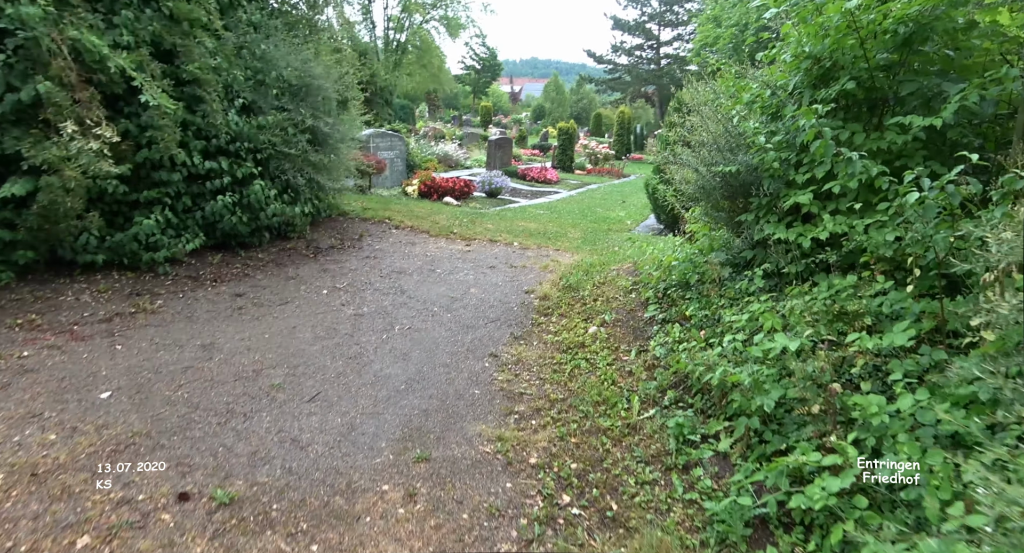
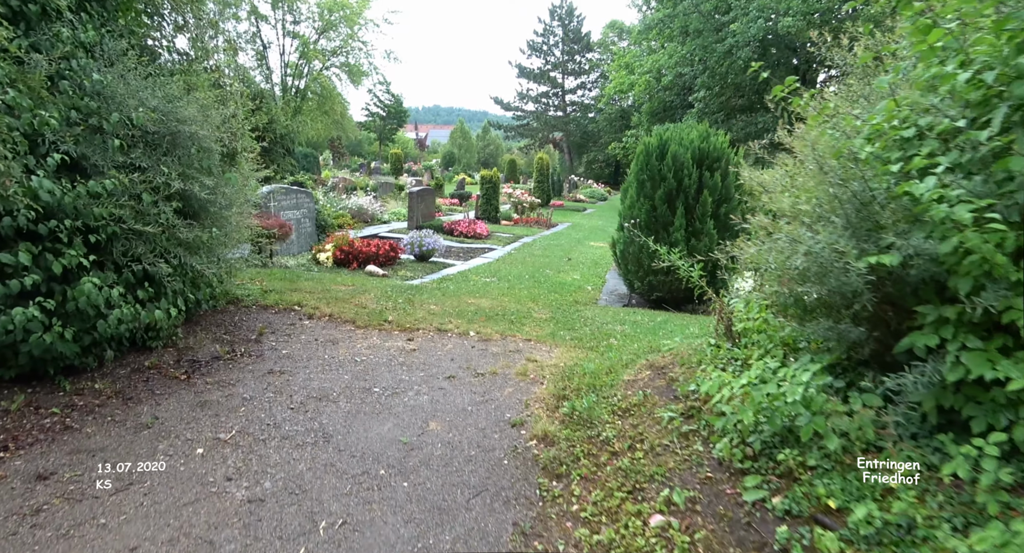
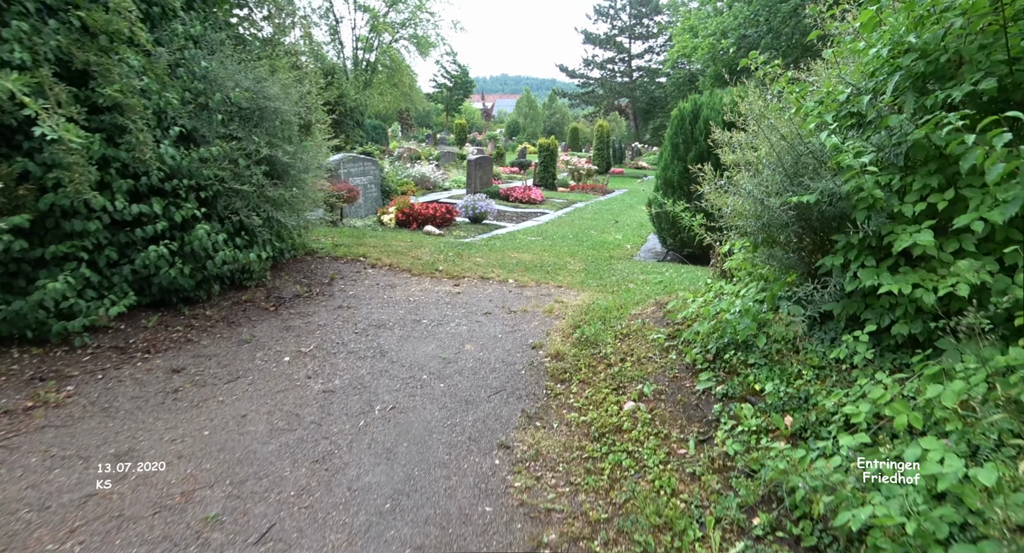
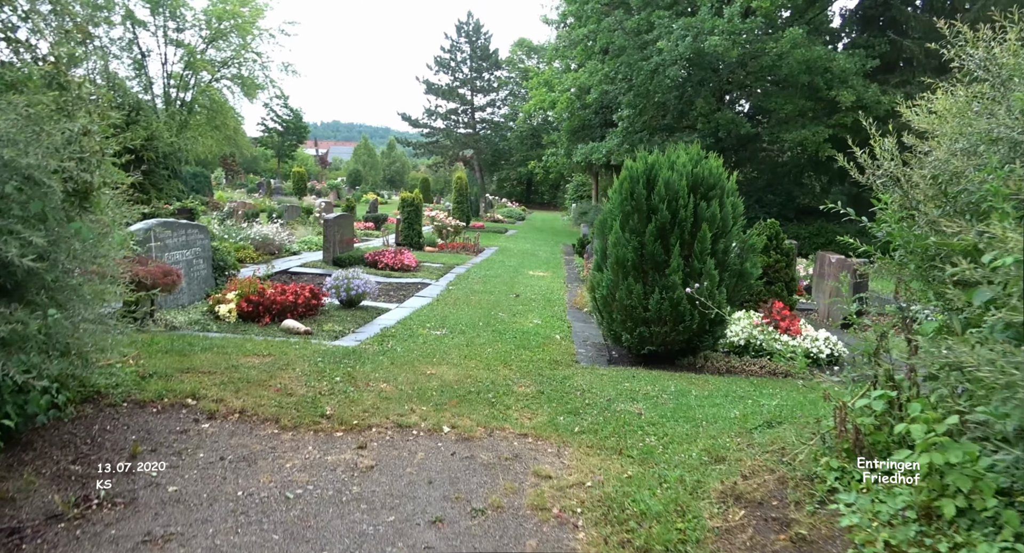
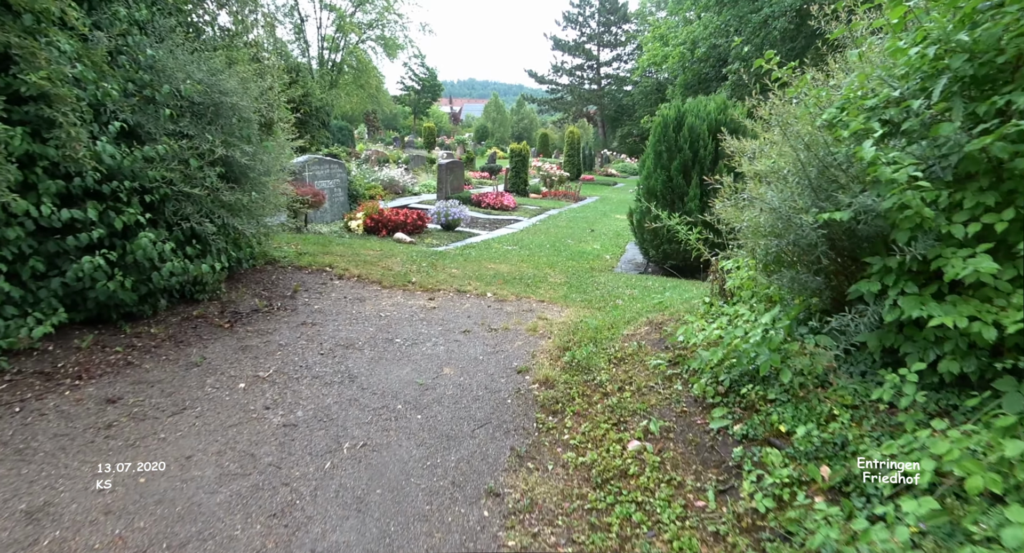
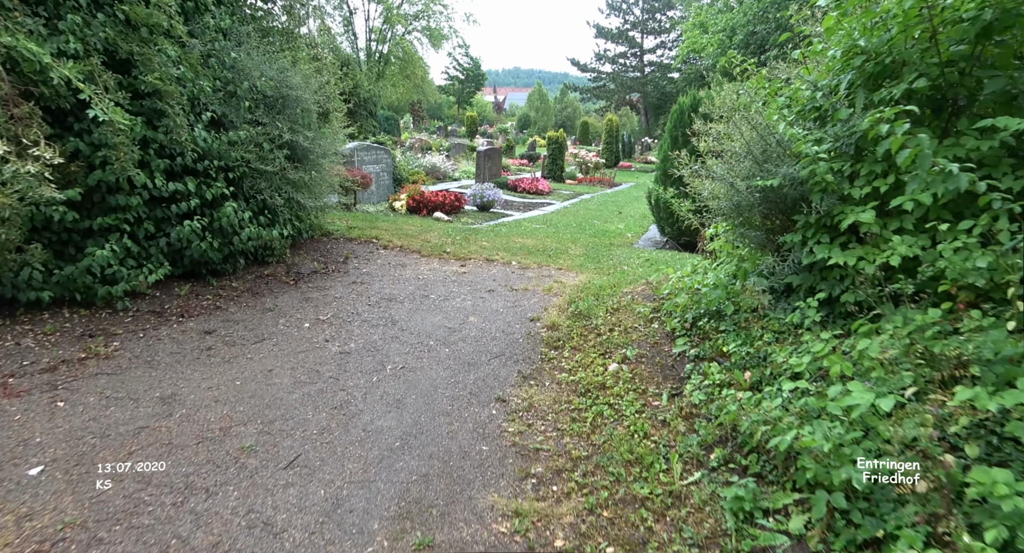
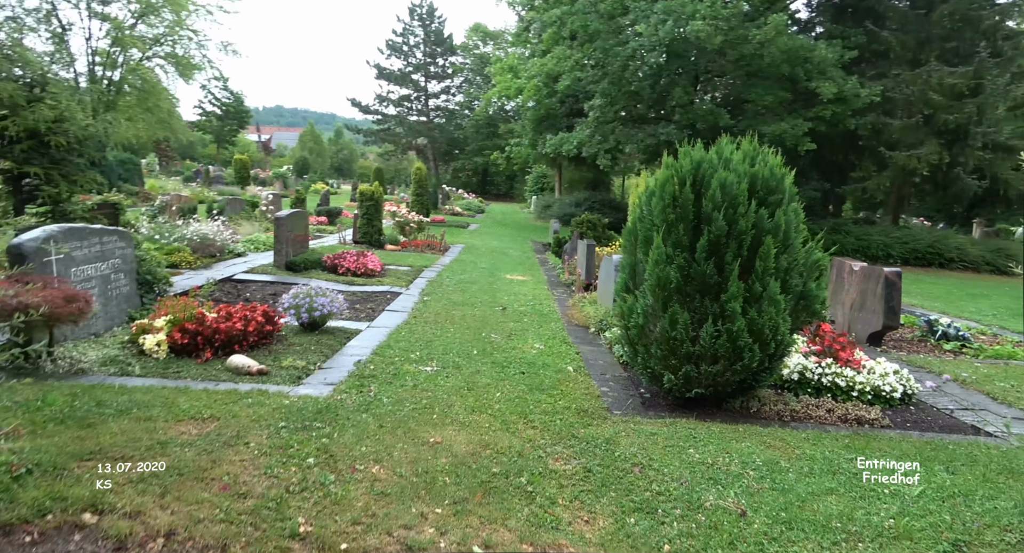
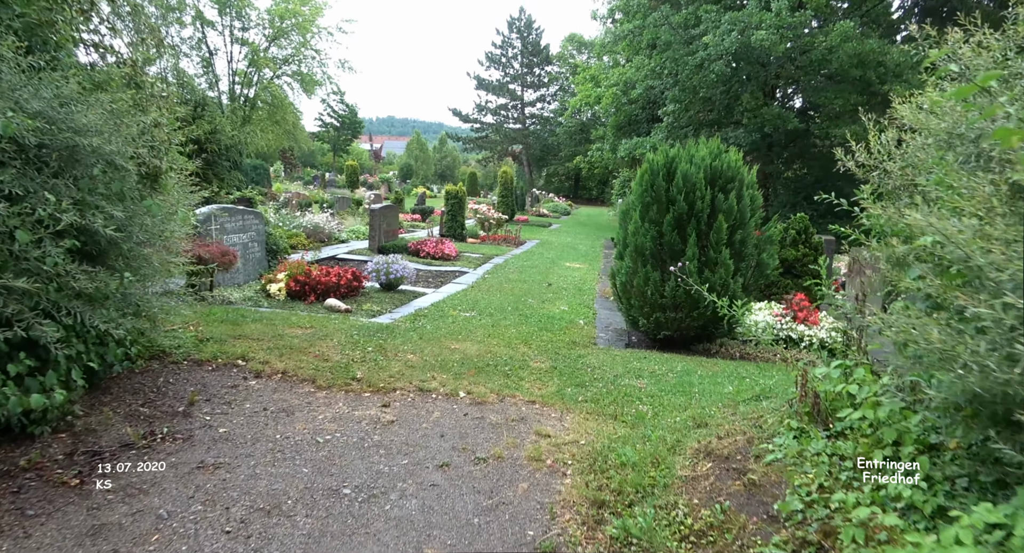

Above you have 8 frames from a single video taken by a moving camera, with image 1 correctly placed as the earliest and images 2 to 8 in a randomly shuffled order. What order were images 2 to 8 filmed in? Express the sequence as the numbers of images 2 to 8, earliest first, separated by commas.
6, 3, 5, 2, 8, 4, 7
